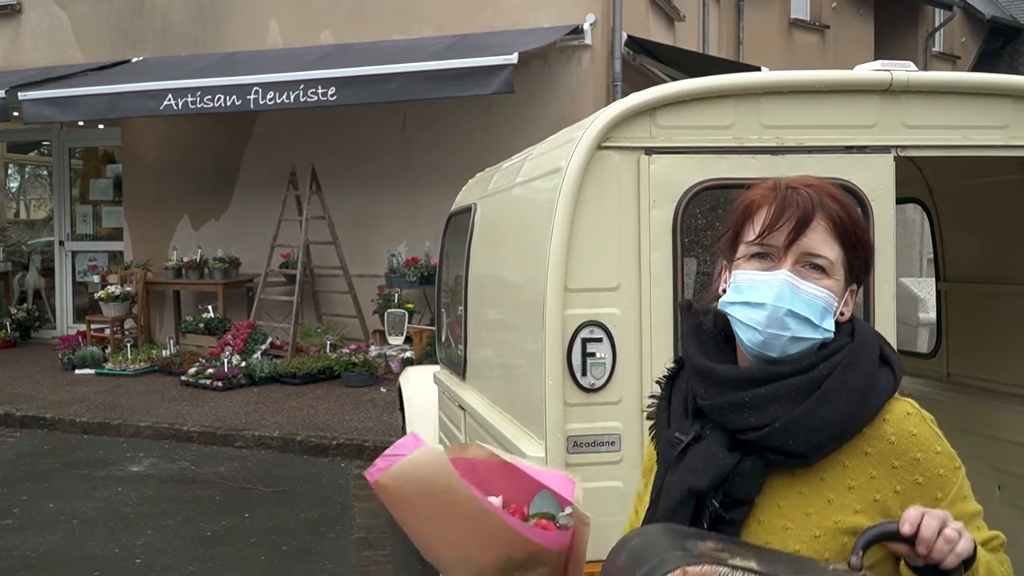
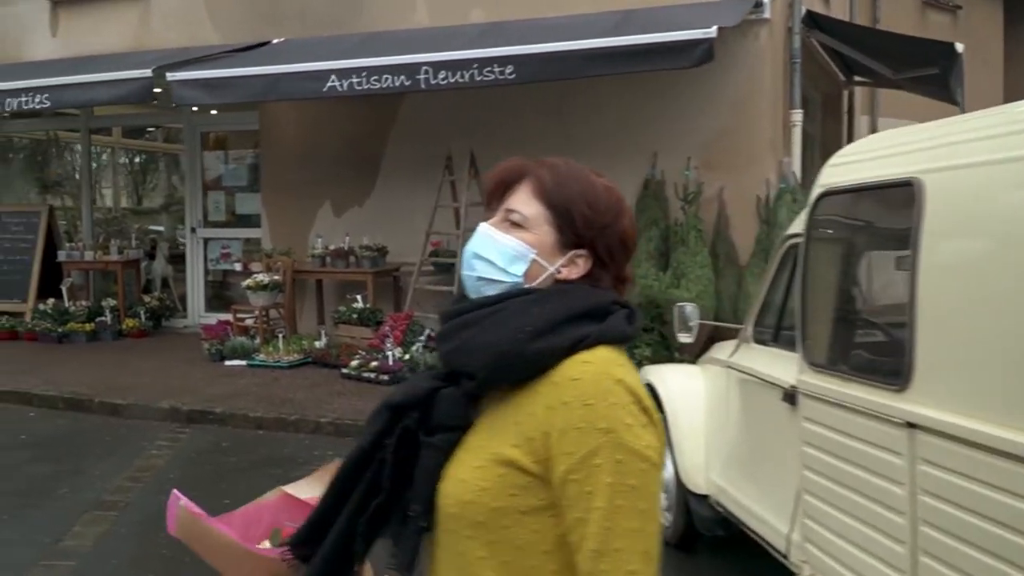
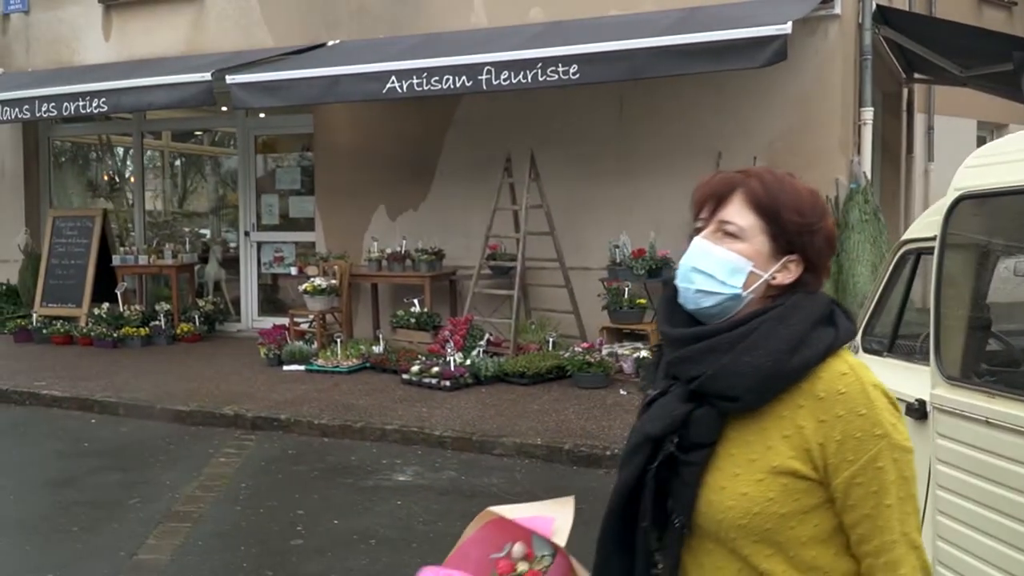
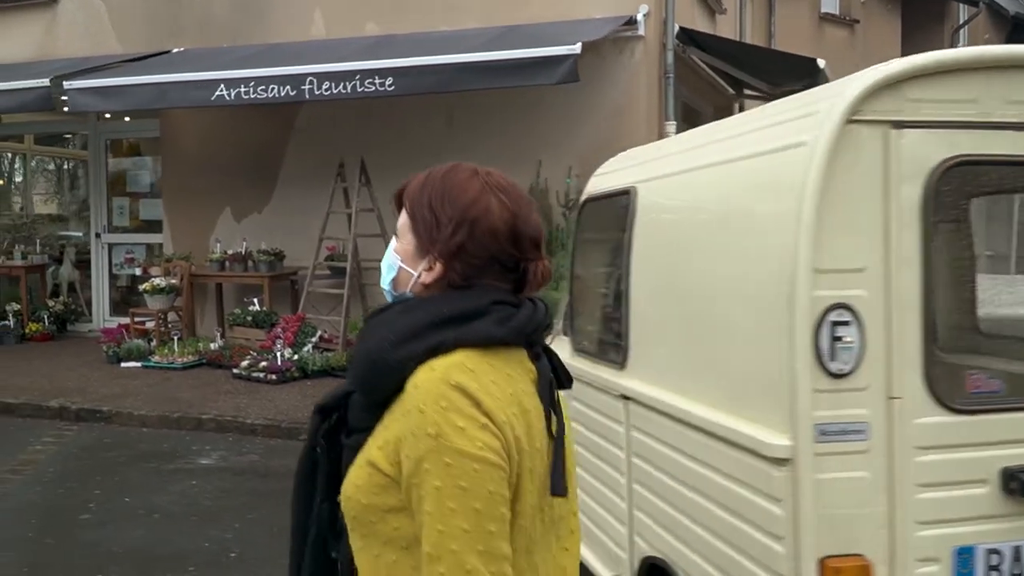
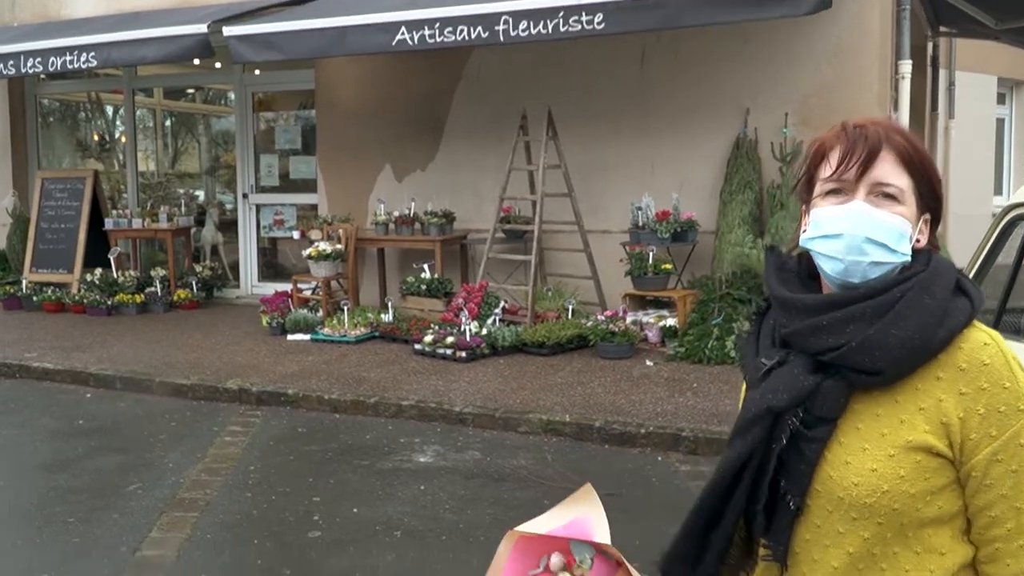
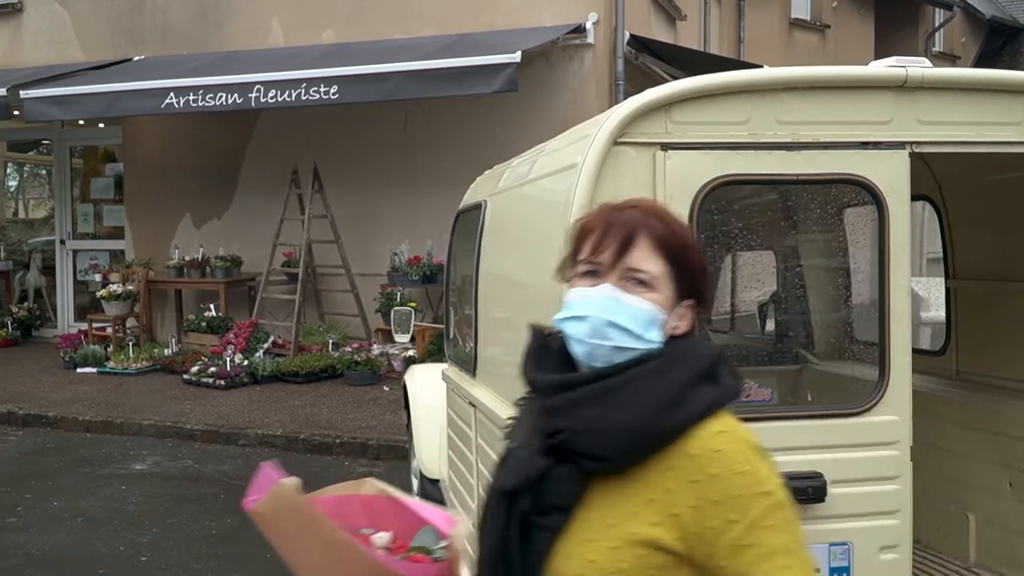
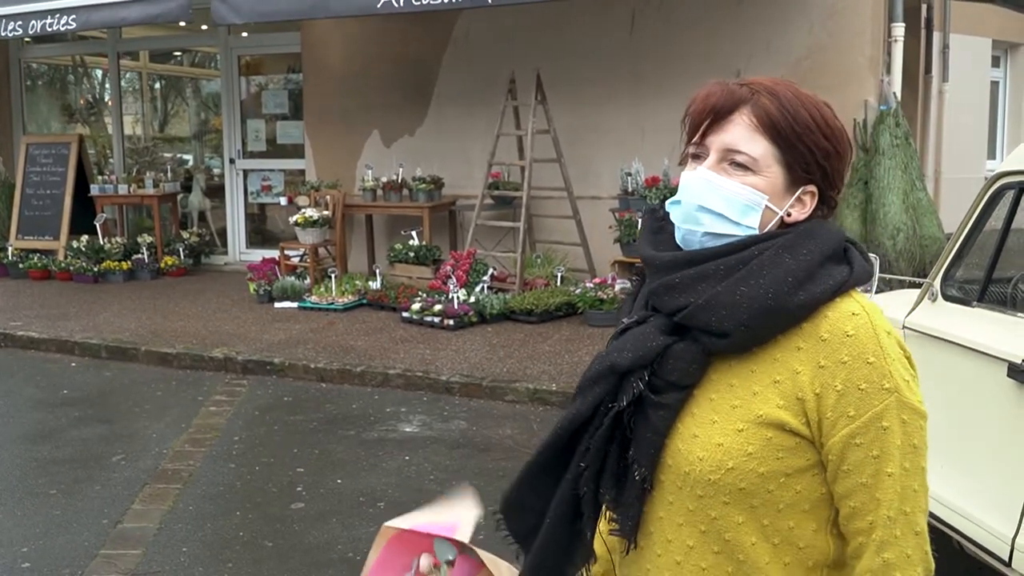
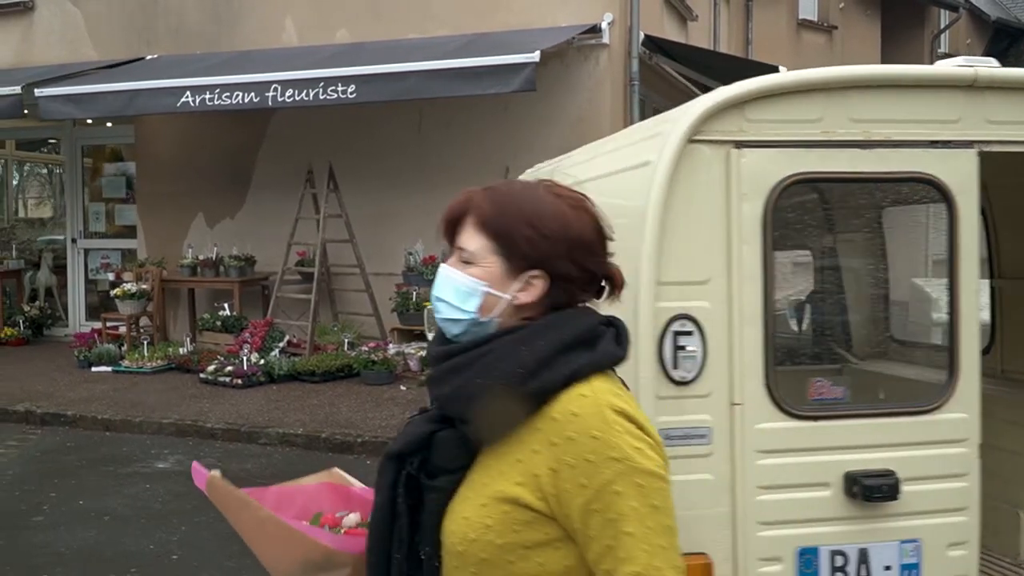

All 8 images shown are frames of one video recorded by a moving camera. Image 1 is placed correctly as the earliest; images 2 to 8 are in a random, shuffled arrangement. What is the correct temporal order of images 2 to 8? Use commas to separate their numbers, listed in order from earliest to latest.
6, 8, 4, 2, 3, 5, 7
